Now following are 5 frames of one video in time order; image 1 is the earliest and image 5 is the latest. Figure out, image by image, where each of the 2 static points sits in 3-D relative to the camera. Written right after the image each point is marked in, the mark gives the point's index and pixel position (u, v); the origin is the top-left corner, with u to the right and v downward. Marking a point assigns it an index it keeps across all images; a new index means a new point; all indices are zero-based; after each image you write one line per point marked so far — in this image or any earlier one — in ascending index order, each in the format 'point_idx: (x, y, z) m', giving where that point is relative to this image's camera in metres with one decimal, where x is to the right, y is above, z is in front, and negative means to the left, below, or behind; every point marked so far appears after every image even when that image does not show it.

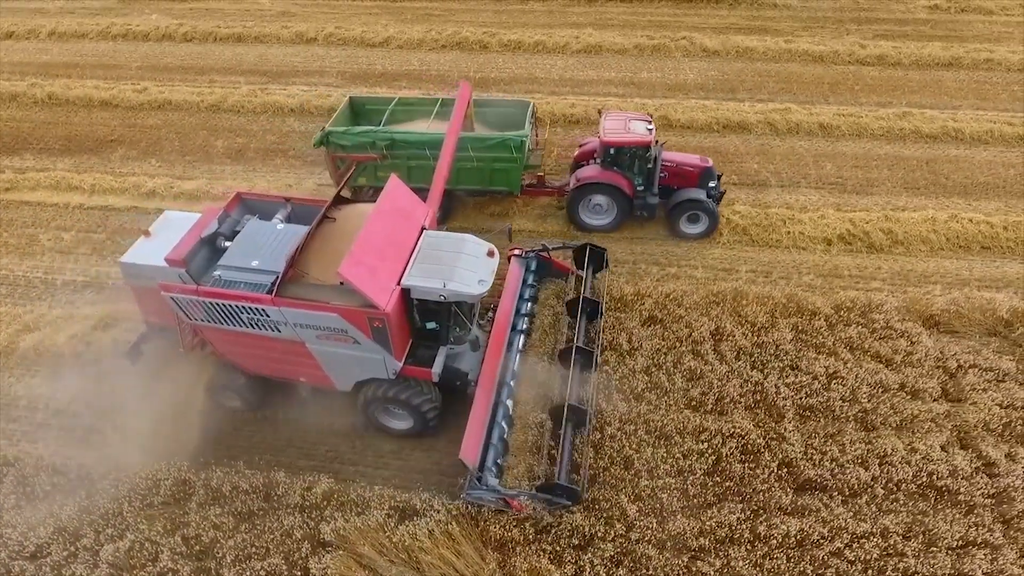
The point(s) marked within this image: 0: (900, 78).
0: (+8.7, +4.6, +13.4) m
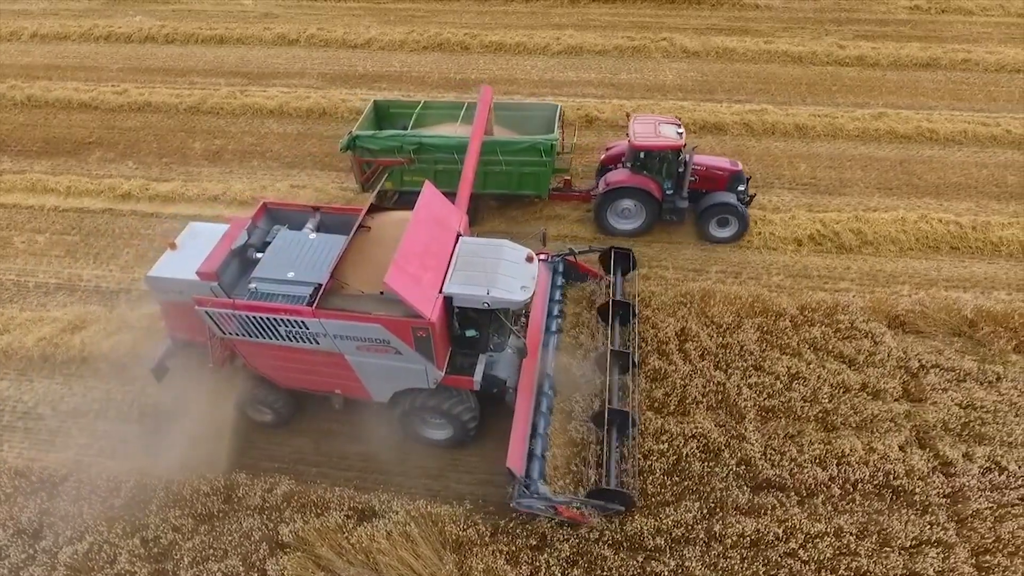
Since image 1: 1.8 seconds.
0: (+8.1, +4.6, +13.4) m
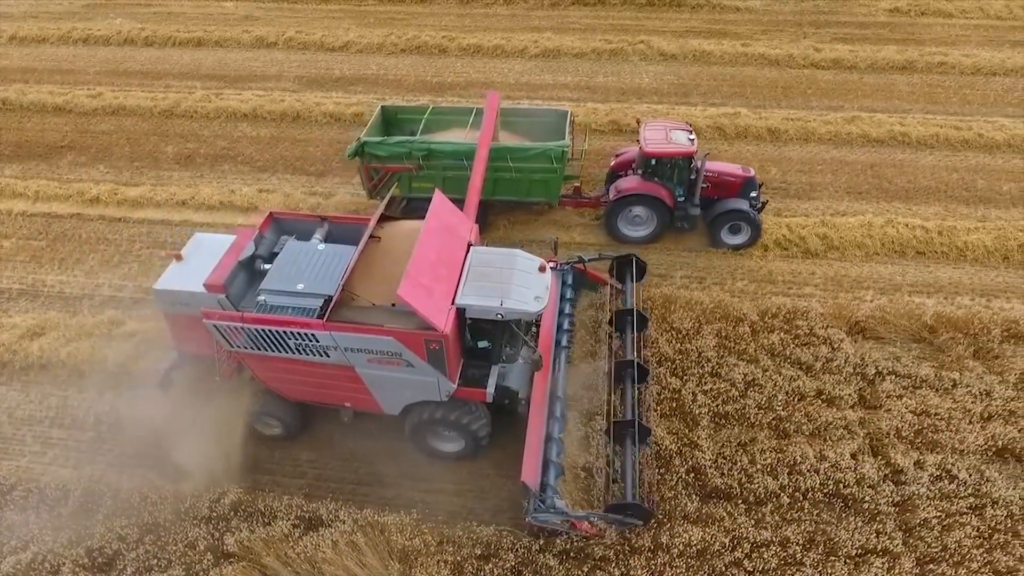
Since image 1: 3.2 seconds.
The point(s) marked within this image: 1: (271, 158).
0: (+7.4, +4.5, +13.4) m
1: (-4.4, +2.4, +11.6) m
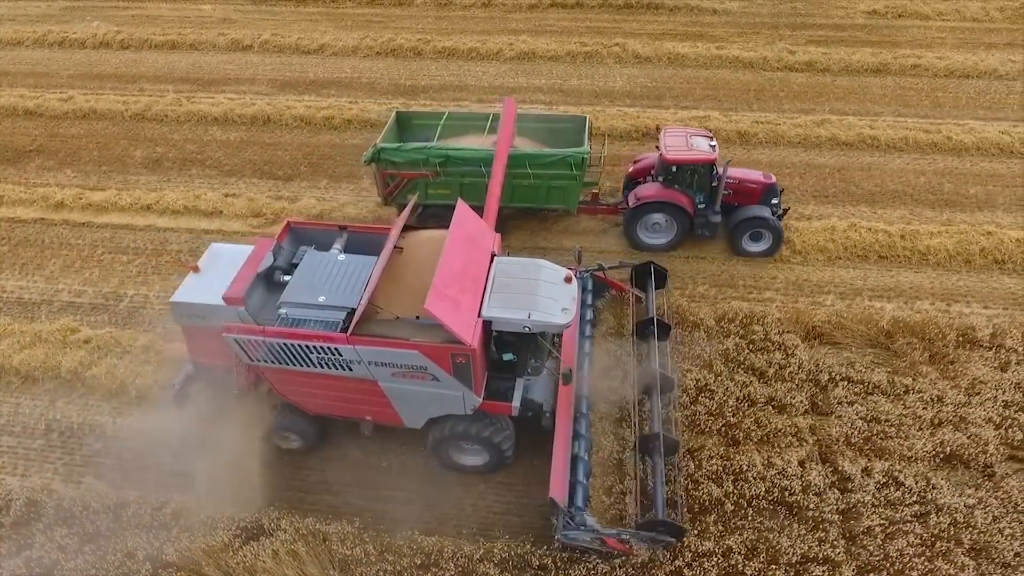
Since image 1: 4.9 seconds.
0: (+6.6, +4.4, +13.4) m
1: (-5.2, +2.3, +11.5) m
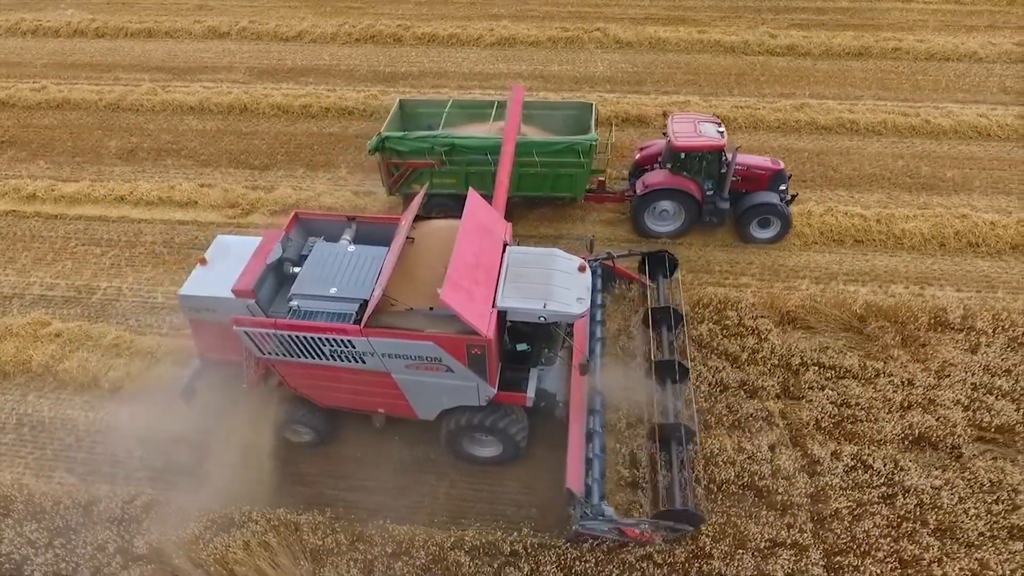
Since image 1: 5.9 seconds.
0: (+6.1, +4.7, +13.3) m
1: (-5.7, +2.5, +11.4) m
